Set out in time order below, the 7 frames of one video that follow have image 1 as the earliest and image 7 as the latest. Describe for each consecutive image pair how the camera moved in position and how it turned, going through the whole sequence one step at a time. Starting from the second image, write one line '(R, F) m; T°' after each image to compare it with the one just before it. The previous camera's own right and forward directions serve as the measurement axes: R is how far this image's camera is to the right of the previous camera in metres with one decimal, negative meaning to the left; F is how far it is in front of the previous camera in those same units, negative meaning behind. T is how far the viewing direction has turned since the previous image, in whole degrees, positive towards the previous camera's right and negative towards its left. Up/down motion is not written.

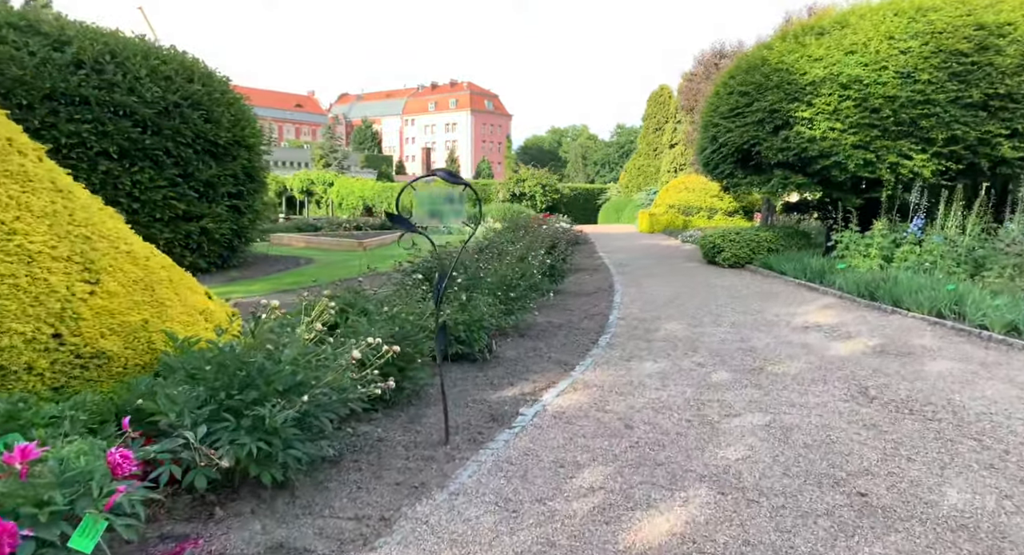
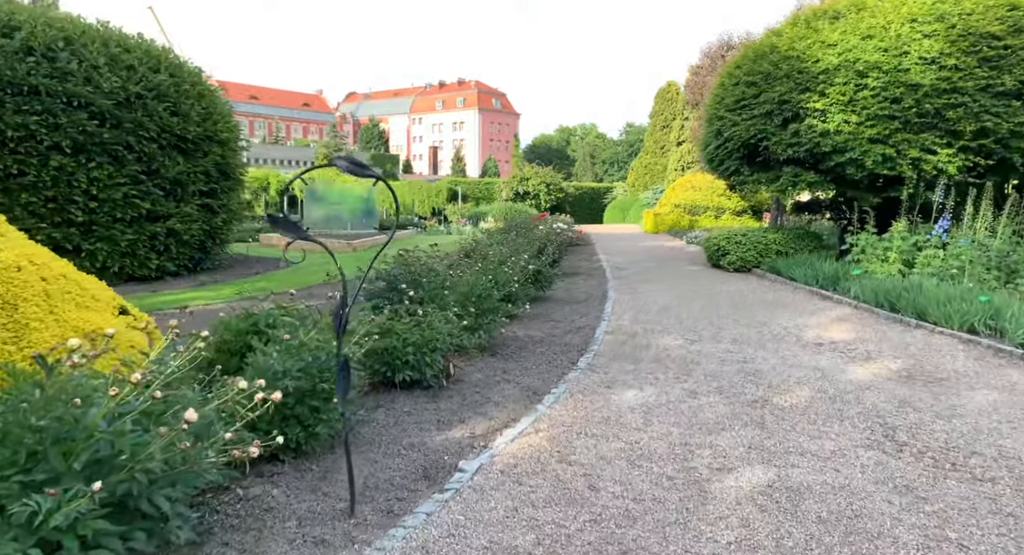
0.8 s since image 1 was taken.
(+0.3, +0.8) m; -1°
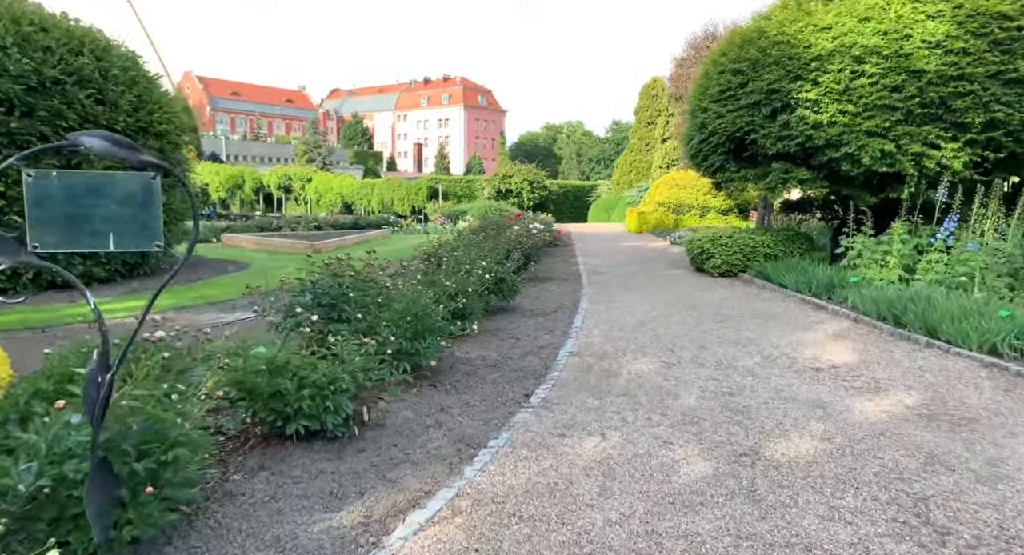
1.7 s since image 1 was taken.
(+0.3, +0.9) m; +1°
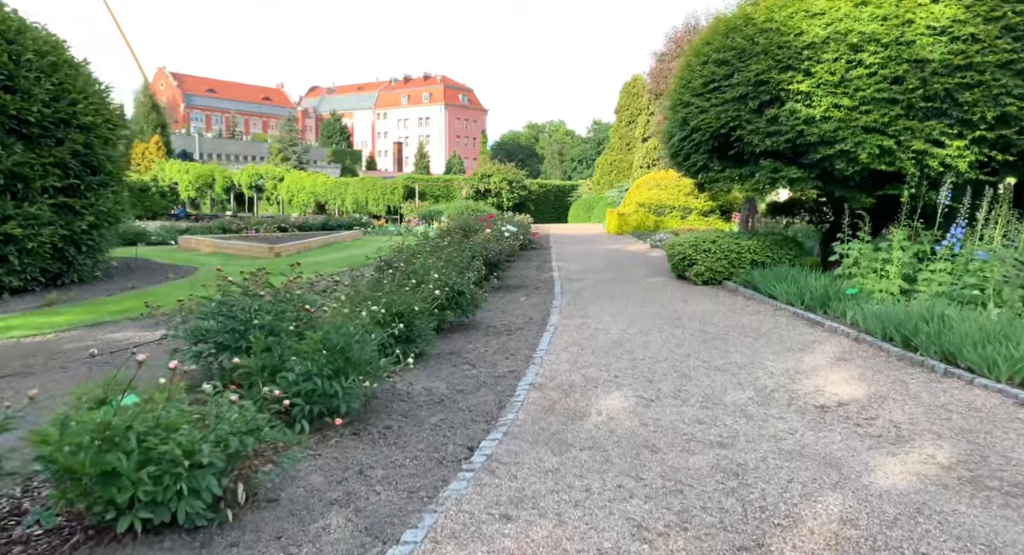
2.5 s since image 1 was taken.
(+0.2, +0.9) m; +2°
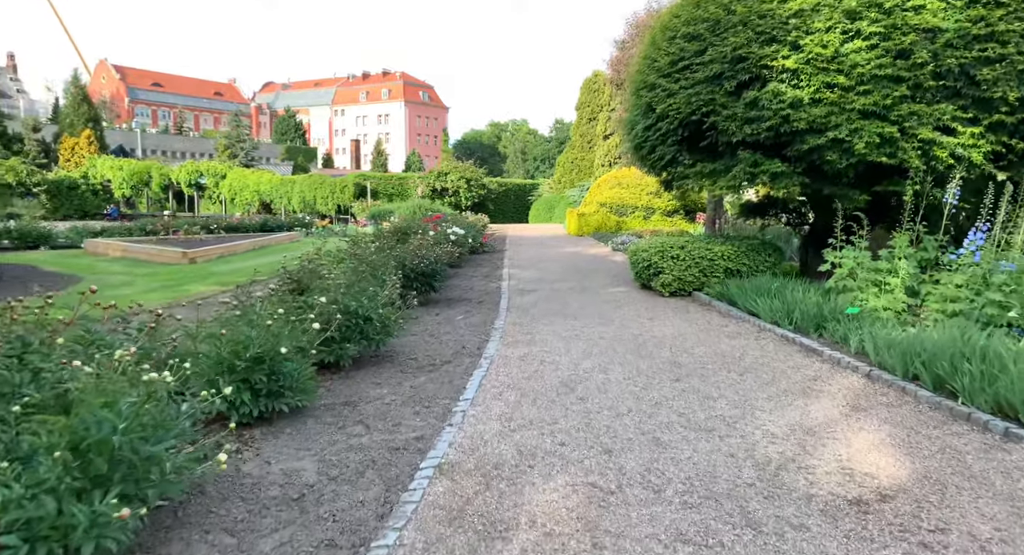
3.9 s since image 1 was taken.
(+0.3, +1.4) m; +3°
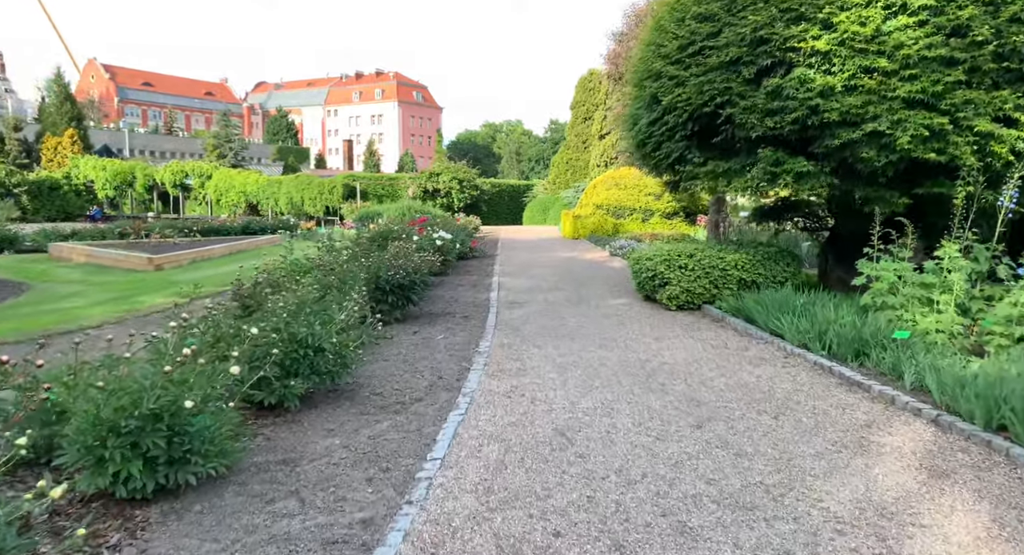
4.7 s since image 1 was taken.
(+0.1, +0.9) m; 0°
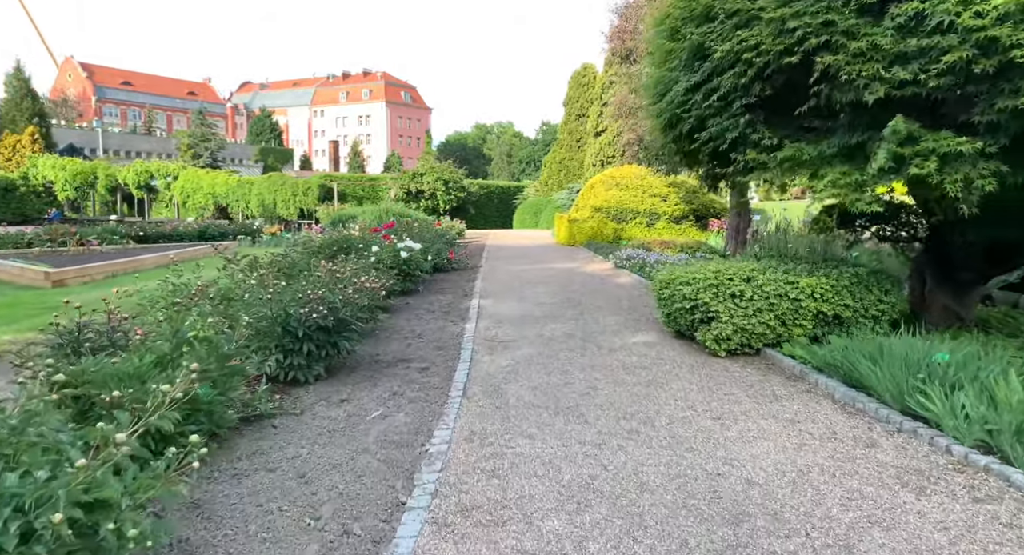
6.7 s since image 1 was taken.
(+0.1, +2.3) m; +1°
